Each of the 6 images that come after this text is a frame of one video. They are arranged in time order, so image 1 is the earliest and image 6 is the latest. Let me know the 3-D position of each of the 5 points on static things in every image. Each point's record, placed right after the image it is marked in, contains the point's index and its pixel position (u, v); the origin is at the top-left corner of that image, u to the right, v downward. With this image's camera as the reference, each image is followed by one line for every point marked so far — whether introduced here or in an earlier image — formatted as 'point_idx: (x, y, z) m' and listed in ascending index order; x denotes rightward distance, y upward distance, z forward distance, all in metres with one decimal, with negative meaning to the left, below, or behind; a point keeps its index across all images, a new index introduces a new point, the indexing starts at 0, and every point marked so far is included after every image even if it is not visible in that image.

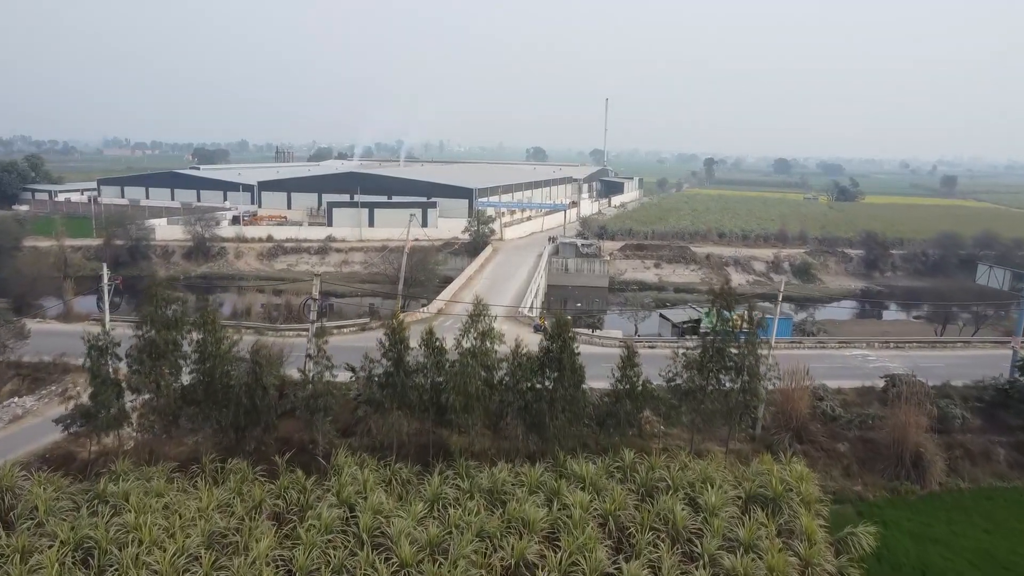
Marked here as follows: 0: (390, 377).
0: (-1.2, -0.9, +8.9) m
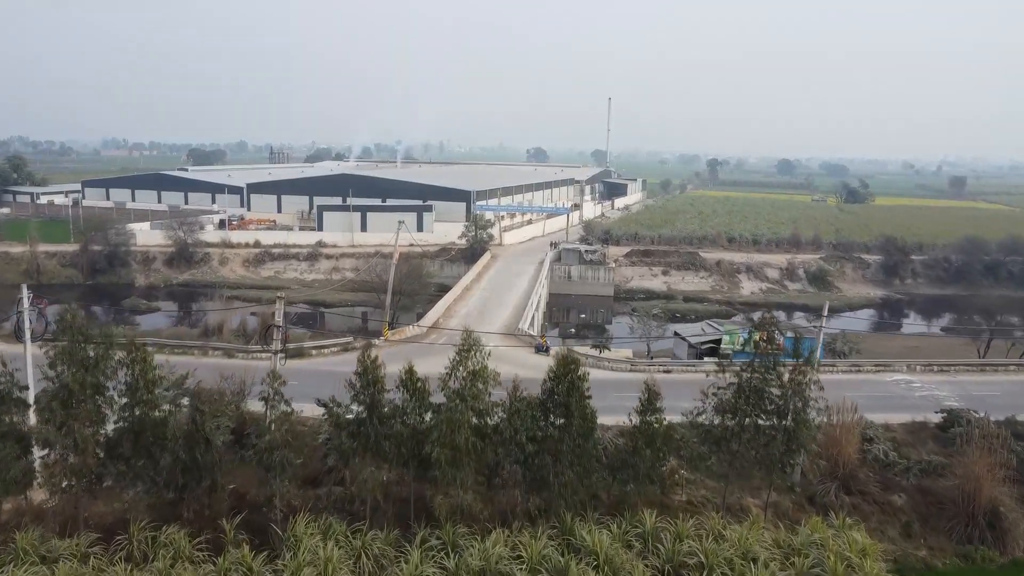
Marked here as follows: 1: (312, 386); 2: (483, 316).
0: (-1.2, -1.1, +7.4) m
1: (-2.6, -1.3, +11.9) m
2: (-0.6, -0.6, +17.6) m
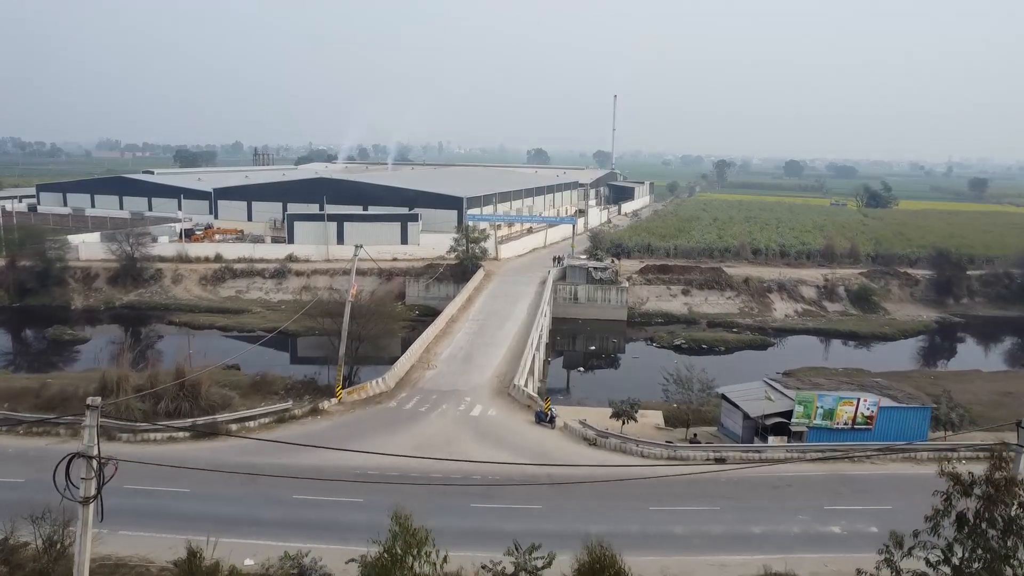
0: (-1.3, -1.7, +3.7) m
1: (-2.7, -1.8, +8.2) m
2: (-0.7, -1.1, +13.9) m
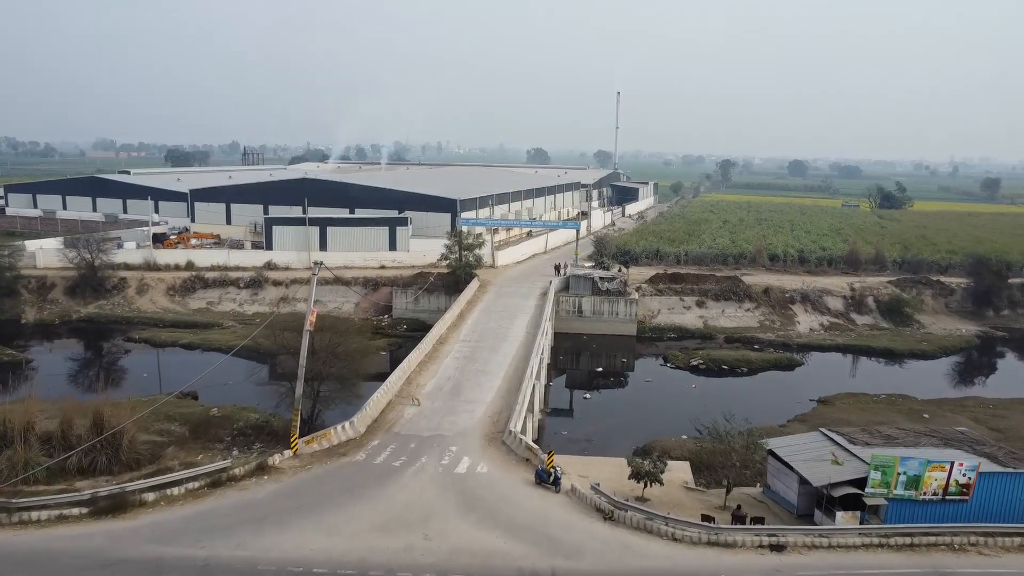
0: (-1.4, -1.9, +1.6) m
1: (-2.8, -2.1, +6.0) m
2: (-0.7, -1.4, +11.7) m
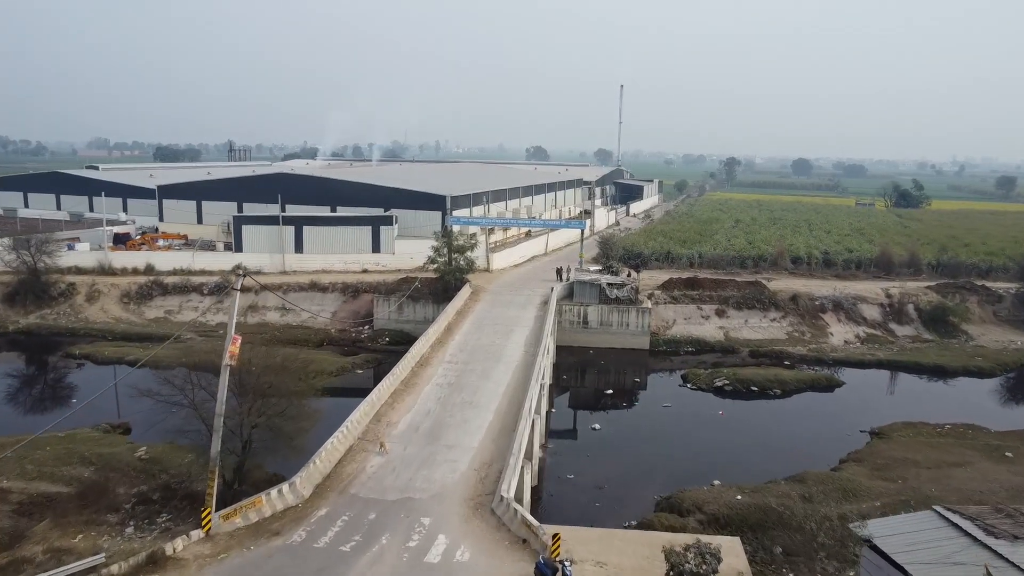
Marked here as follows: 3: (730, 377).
0: (-1.4, -2.1, -0.9) m
1: (-2.8, -2.2, +3.5) m
2: (-0.8, -1.6, +9.3) m
3: (+3.9, -1.6, +16.2) m
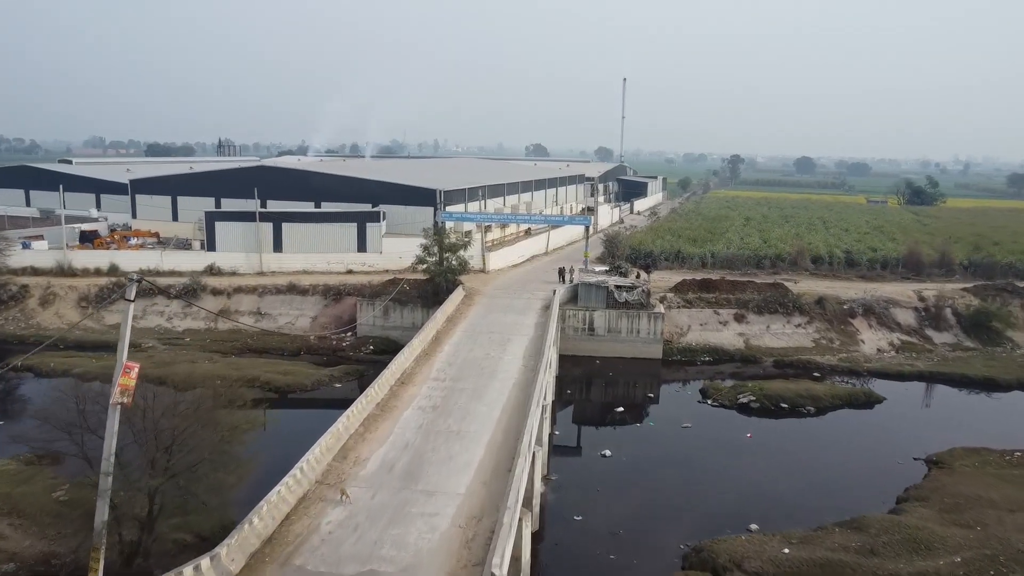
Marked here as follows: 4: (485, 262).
0: (-1.4, -2.1, -2.7) m
1: (-2.9, -2.3, +1.7) m
2: (-0.8, -1.6, +7.4) m
3: (+3.9, -1.7, +14.4) m
4: (-0.6, +0.6, +19.4) m
